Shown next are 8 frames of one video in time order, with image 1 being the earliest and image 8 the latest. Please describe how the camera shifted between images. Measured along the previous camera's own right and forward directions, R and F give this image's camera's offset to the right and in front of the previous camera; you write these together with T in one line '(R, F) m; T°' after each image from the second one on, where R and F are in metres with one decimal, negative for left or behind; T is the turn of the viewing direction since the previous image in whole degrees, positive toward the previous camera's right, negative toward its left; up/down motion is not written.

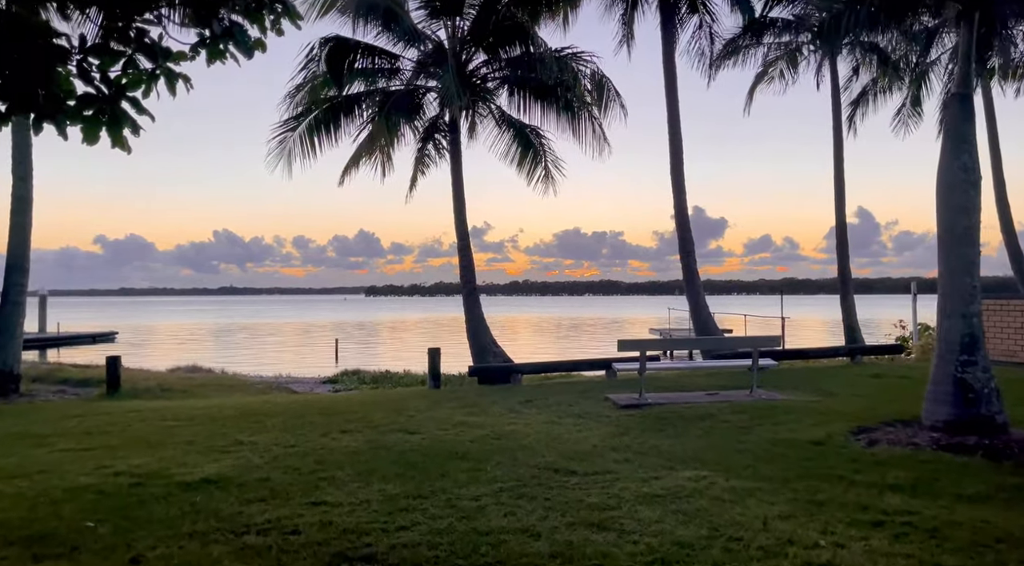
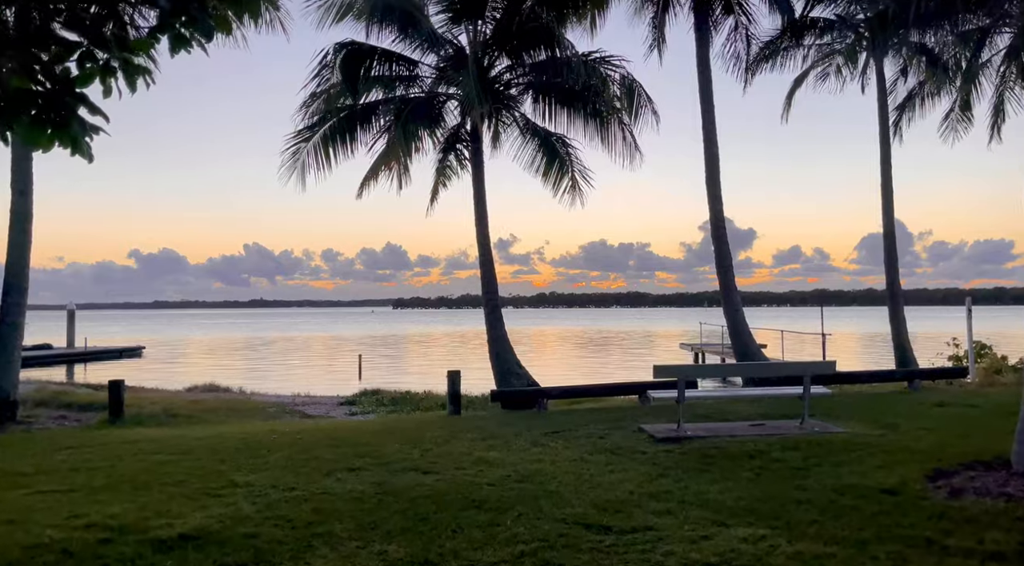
(0.0, +0.8) m; -2°
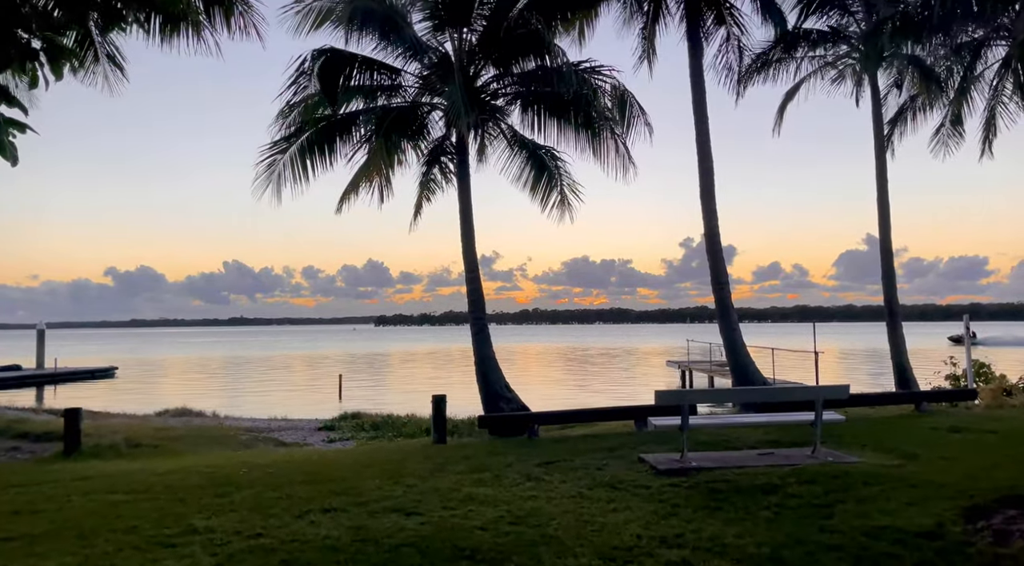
(-0.1, +0.7) m; +1°
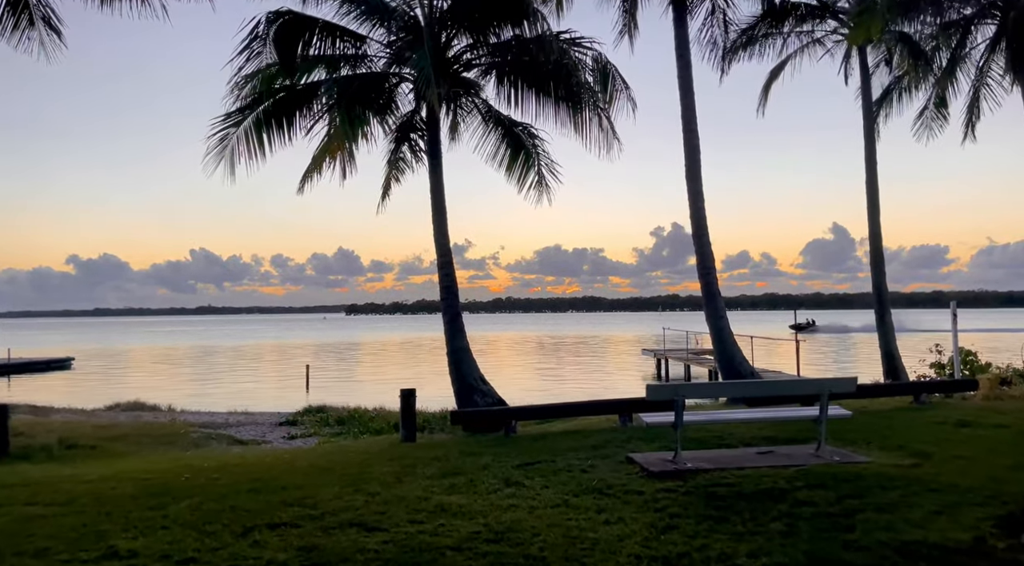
(0.0, +0.9) m; +2°
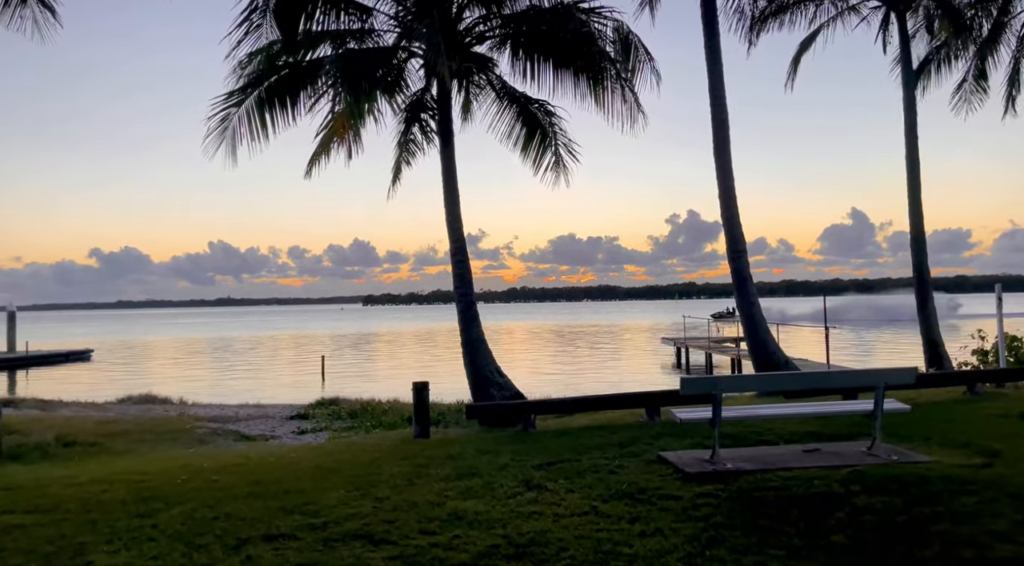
(0.0, +0.7) m; -1°
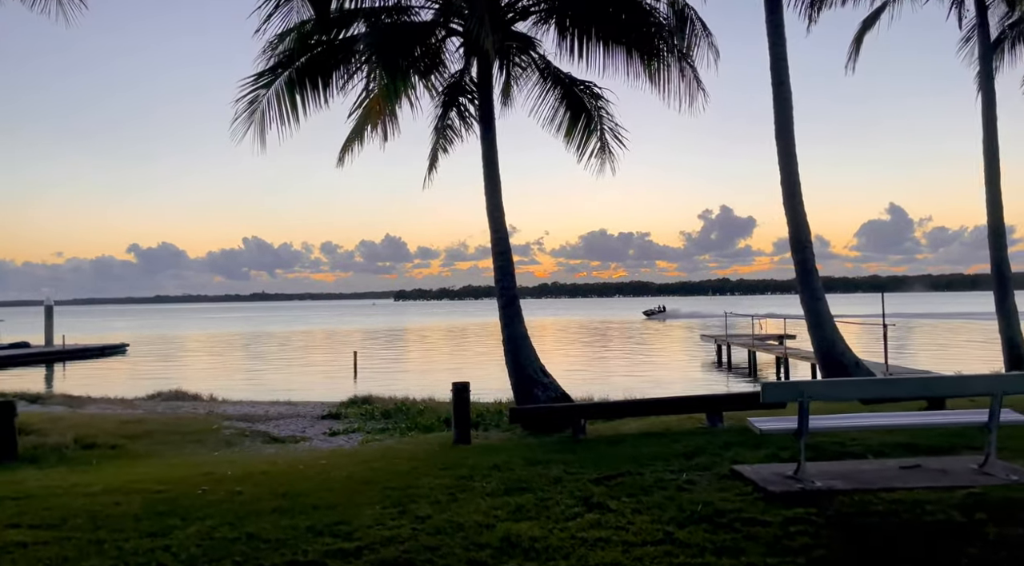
(-0.2, +0.8) m; -2°
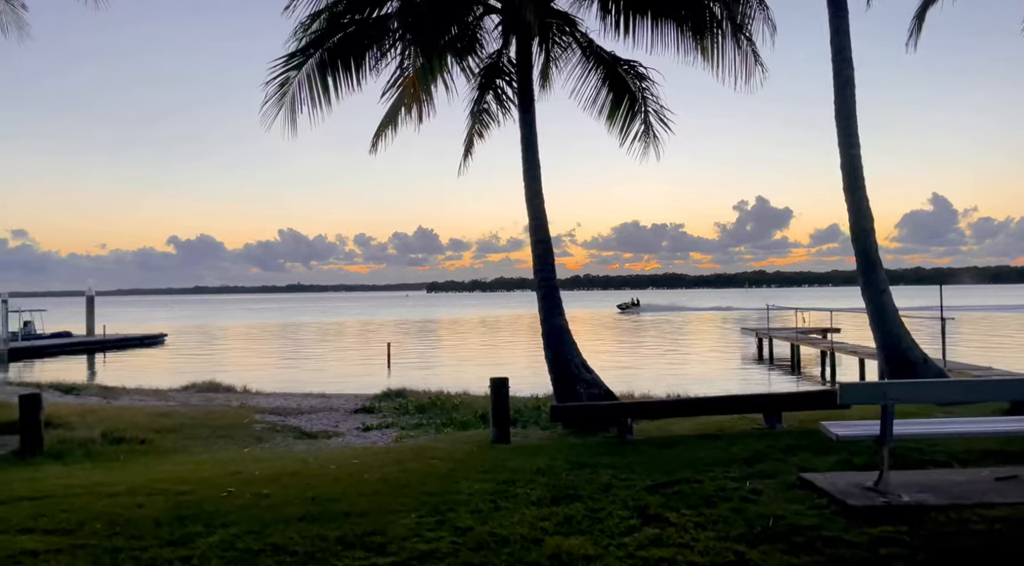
(-0.1, +0.5) m; -2°
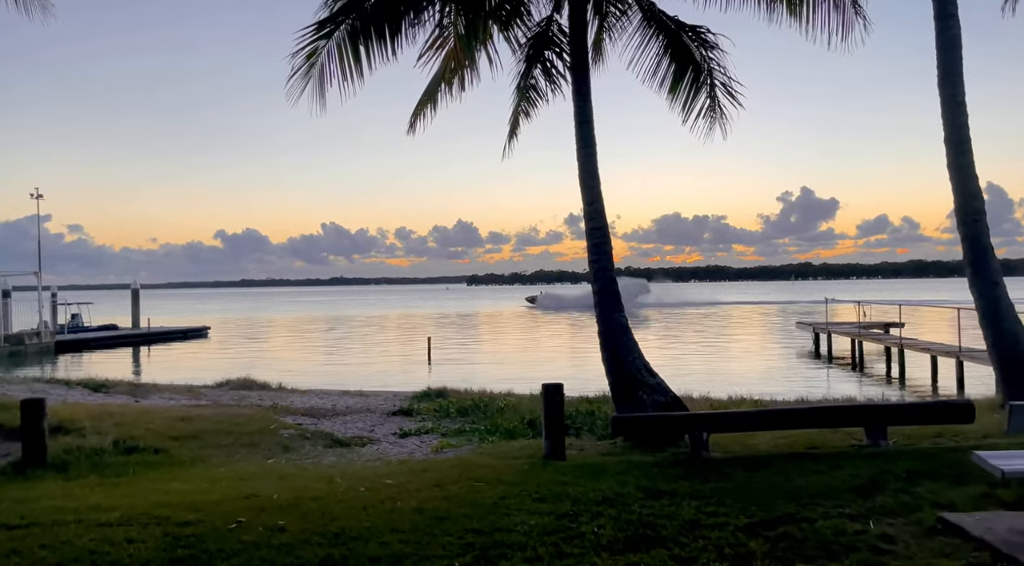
(-0.2, +1.1) m; -3°
